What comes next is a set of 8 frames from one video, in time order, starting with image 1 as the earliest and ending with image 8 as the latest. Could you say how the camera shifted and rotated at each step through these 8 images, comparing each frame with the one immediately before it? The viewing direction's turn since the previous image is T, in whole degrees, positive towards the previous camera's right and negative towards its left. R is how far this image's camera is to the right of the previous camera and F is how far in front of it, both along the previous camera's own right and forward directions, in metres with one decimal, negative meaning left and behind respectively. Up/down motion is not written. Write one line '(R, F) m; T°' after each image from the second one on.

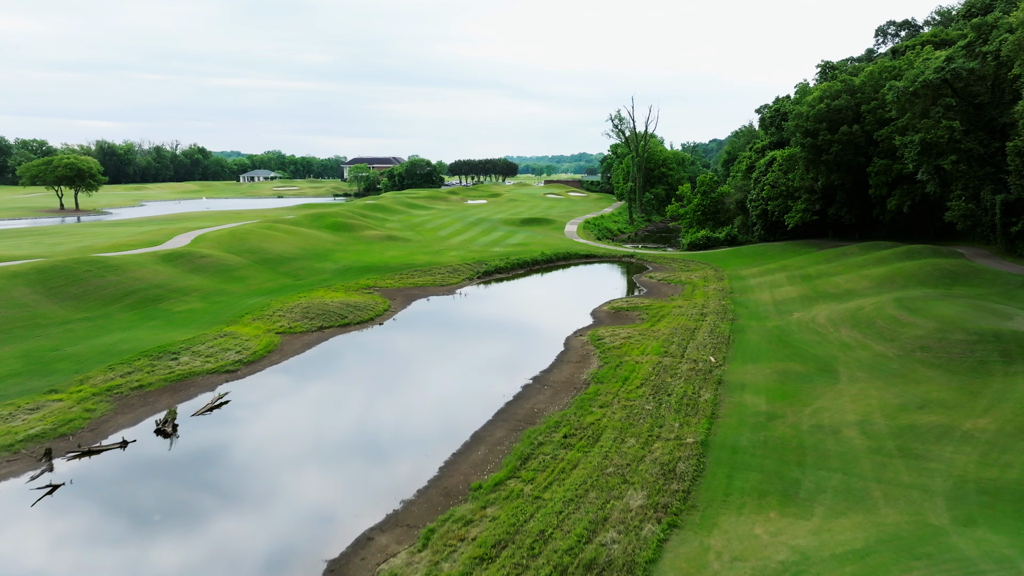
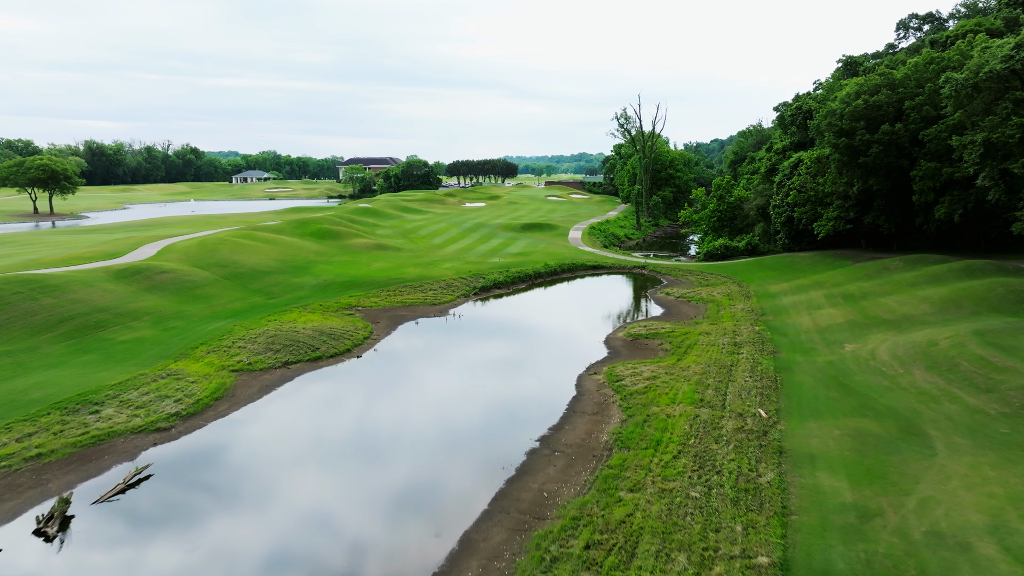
(0.0, +3.8) m; 0°
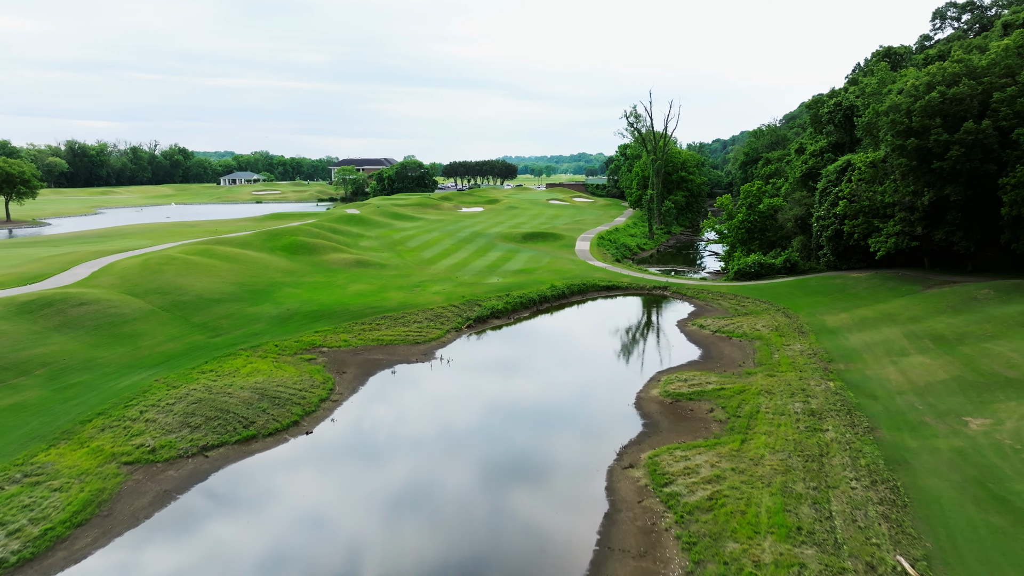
(-0.1, +5.6) m; 0°
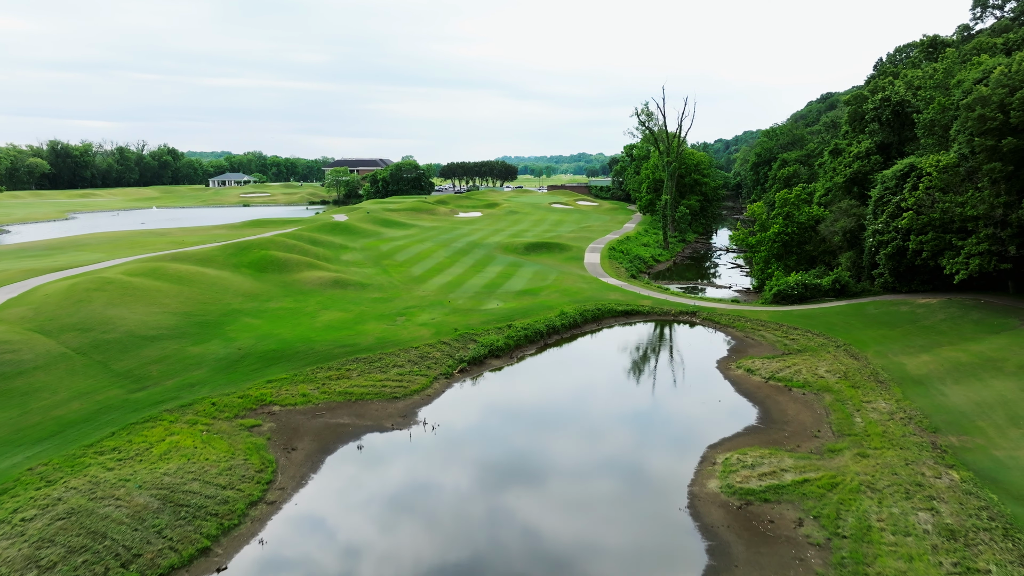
(-0.1, +5.2) m; 0°
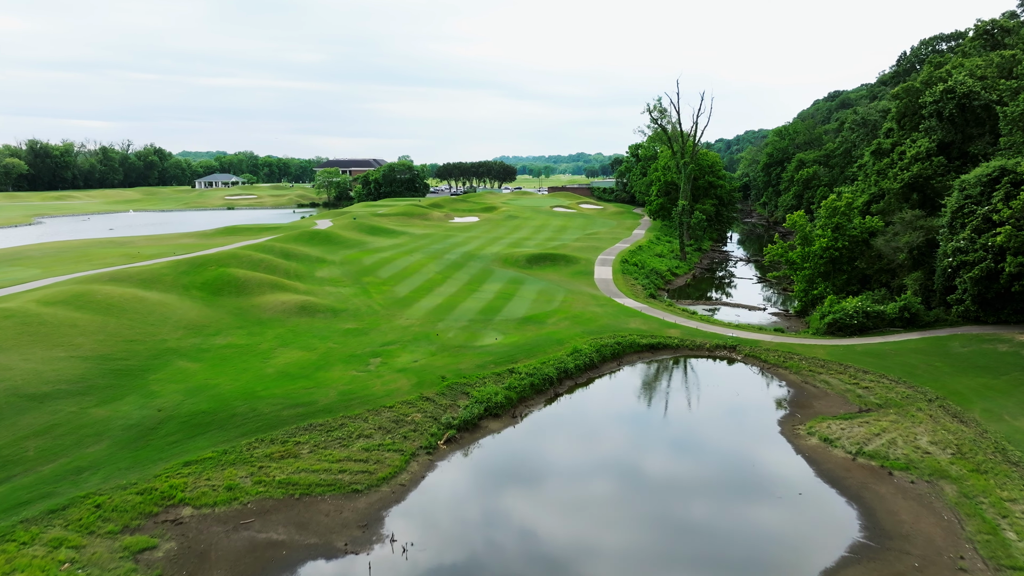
(-0.1, +5.3) m; 0°
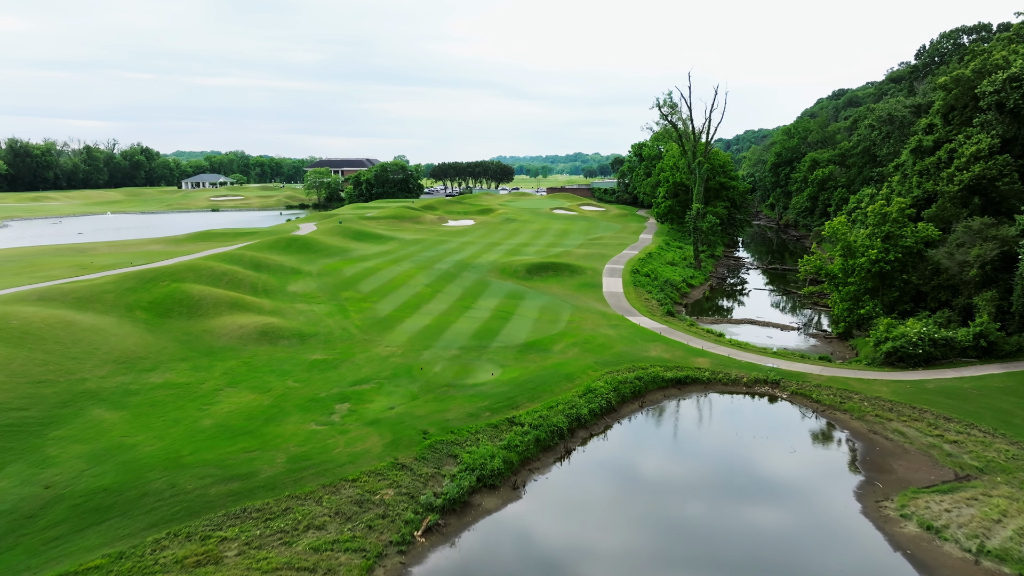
(-0.1, +4.2) m; 0°
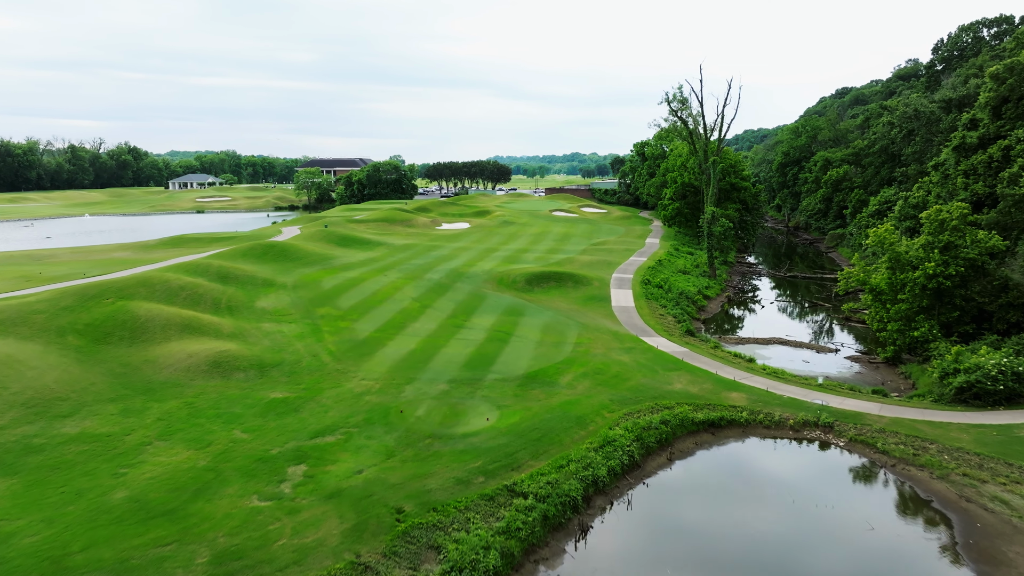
(-0.1, +3.6) m; 0°
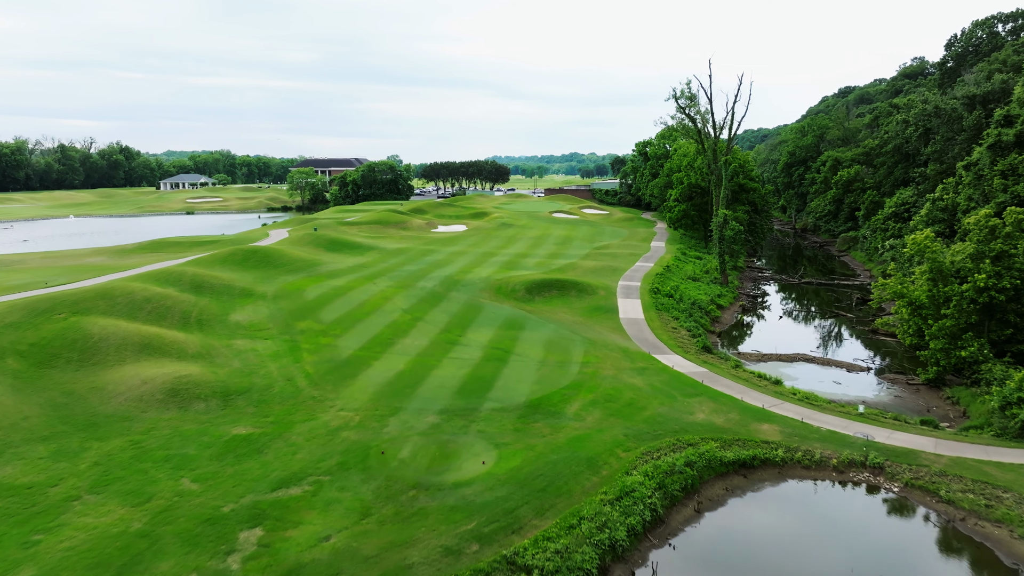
(0.0, +2.4) m; 0°
